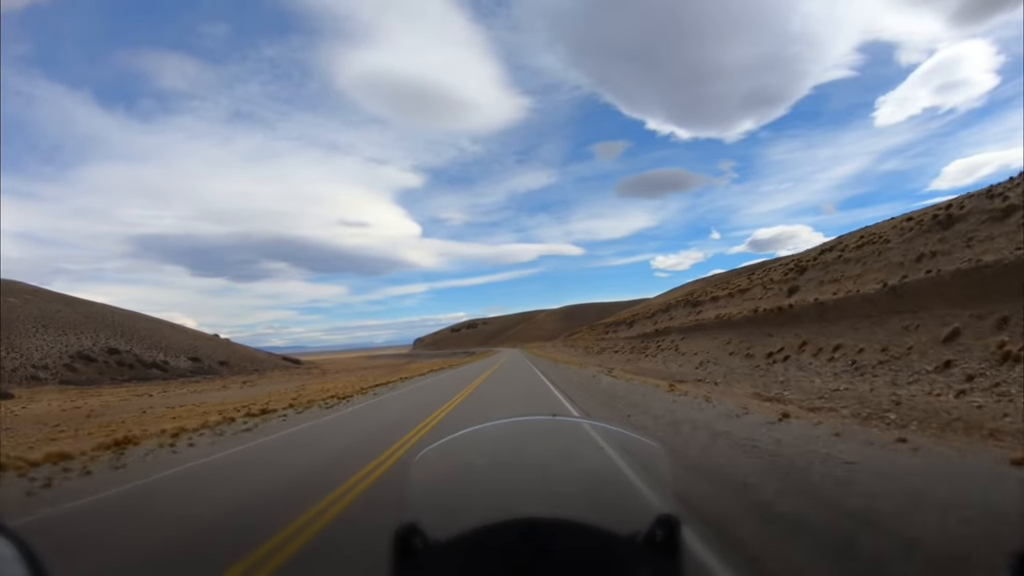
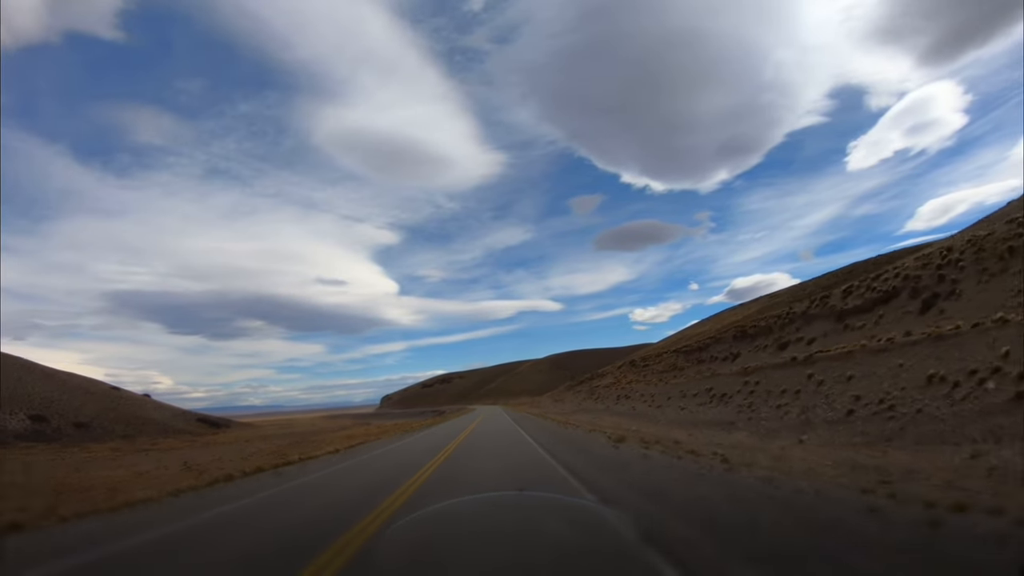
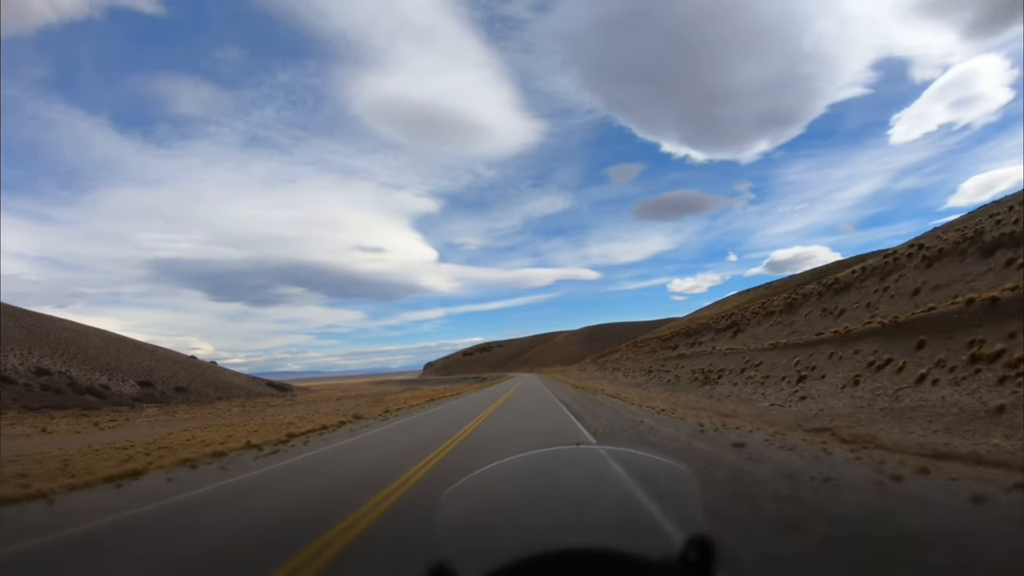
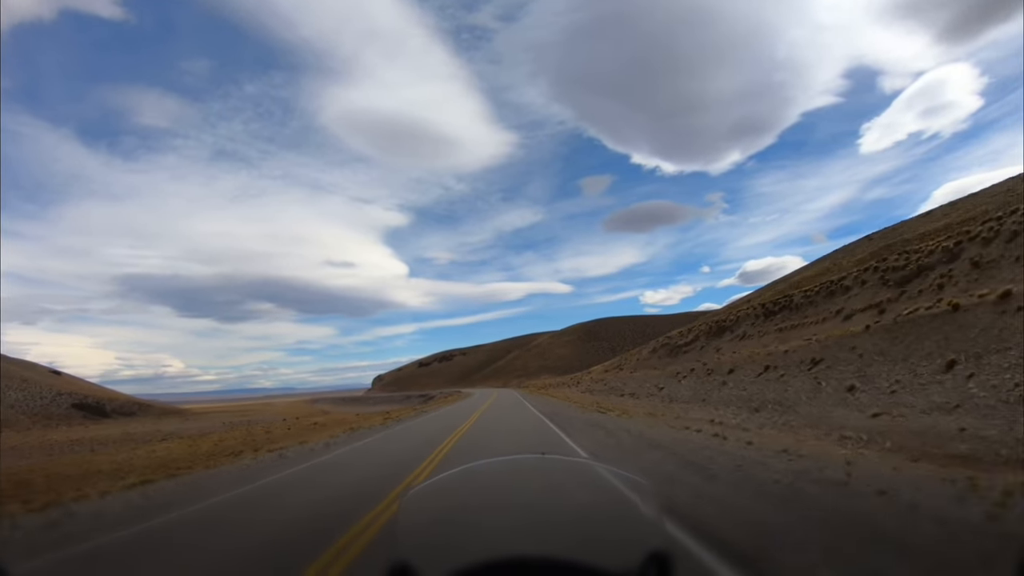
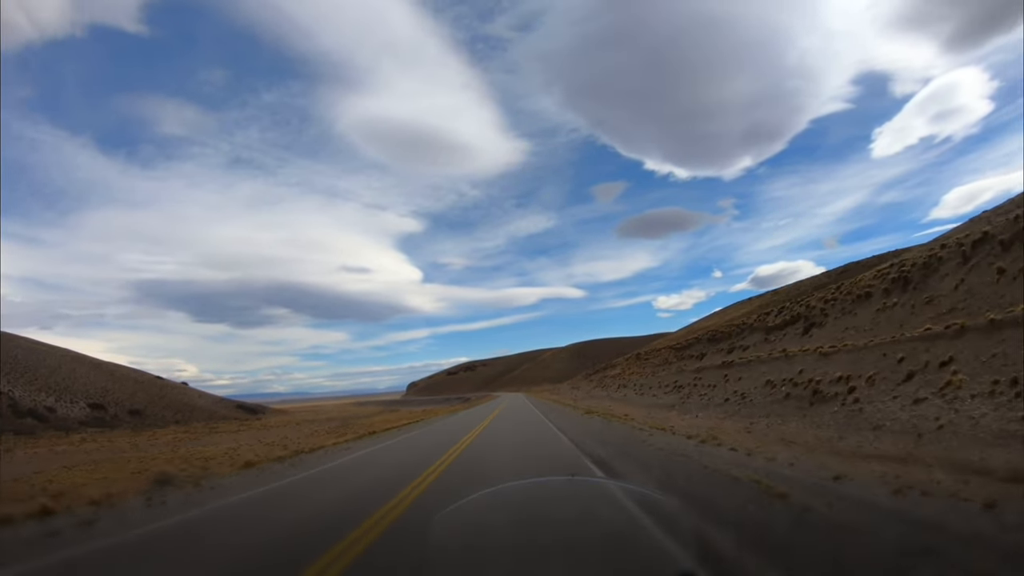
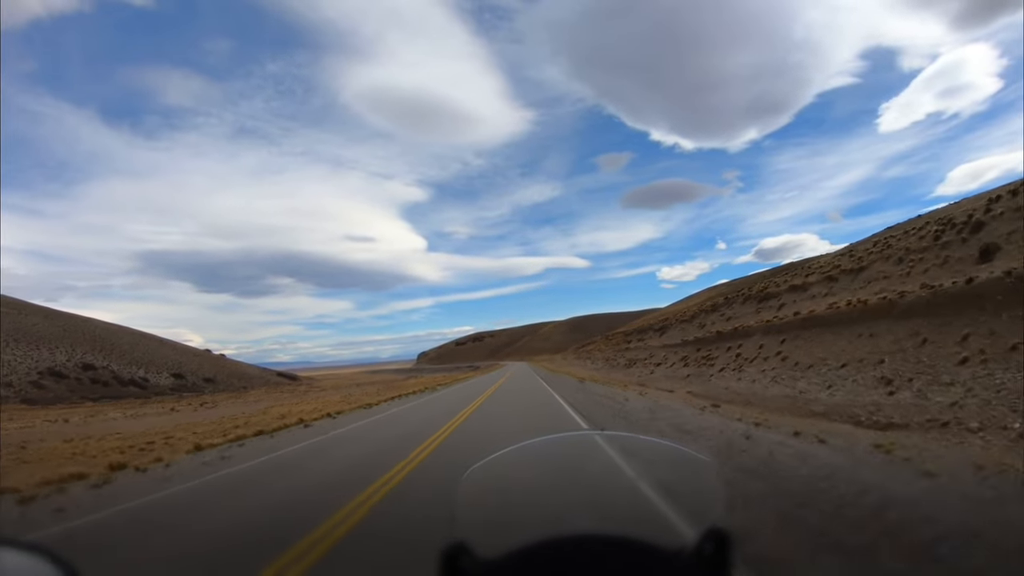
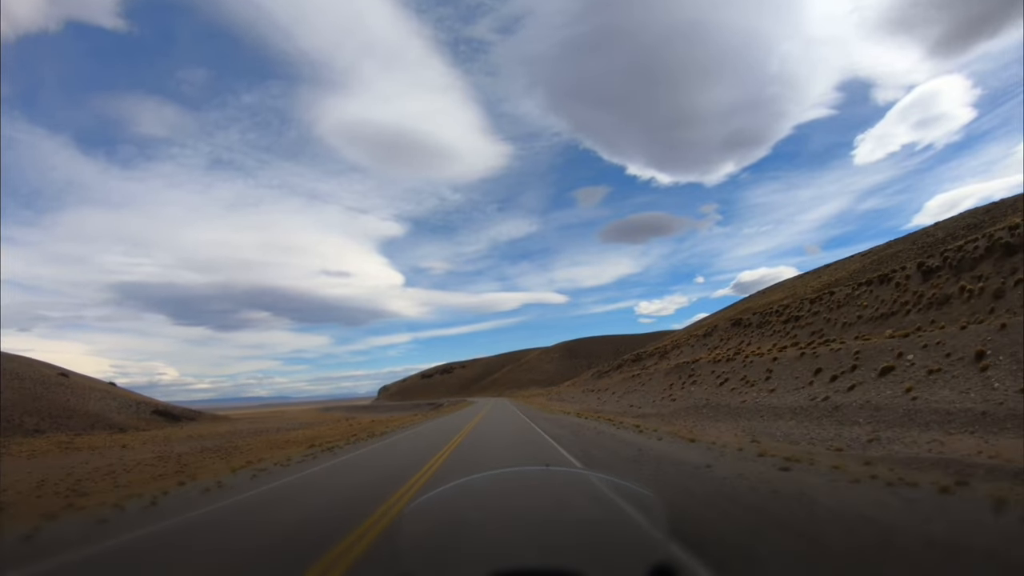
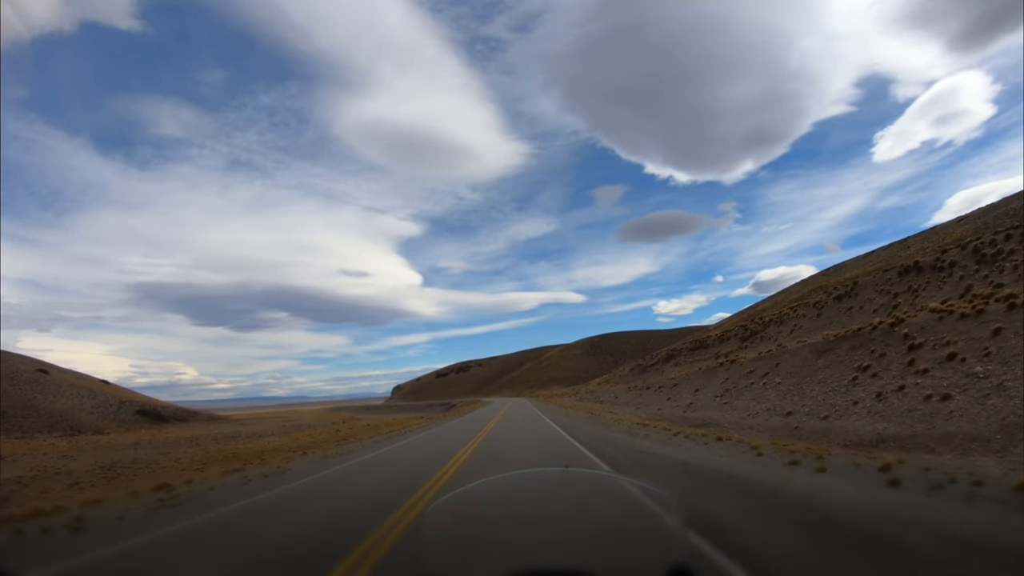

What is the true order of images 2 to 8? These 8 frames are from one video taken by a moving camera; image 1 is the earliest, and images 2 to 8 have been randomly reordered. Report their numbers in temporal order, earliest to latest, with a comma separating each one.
6, 3, 5, 2, 7, 8, 4
